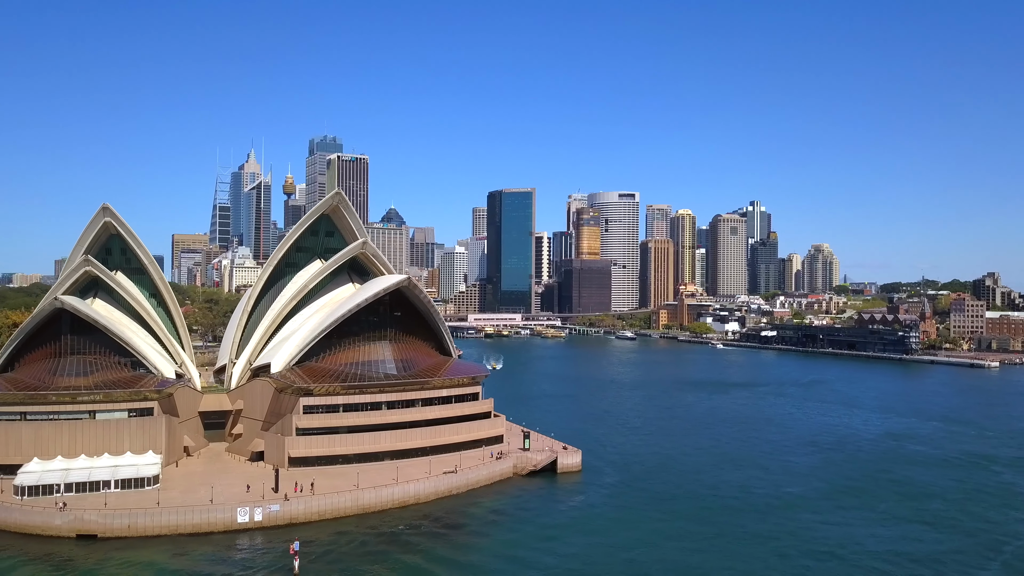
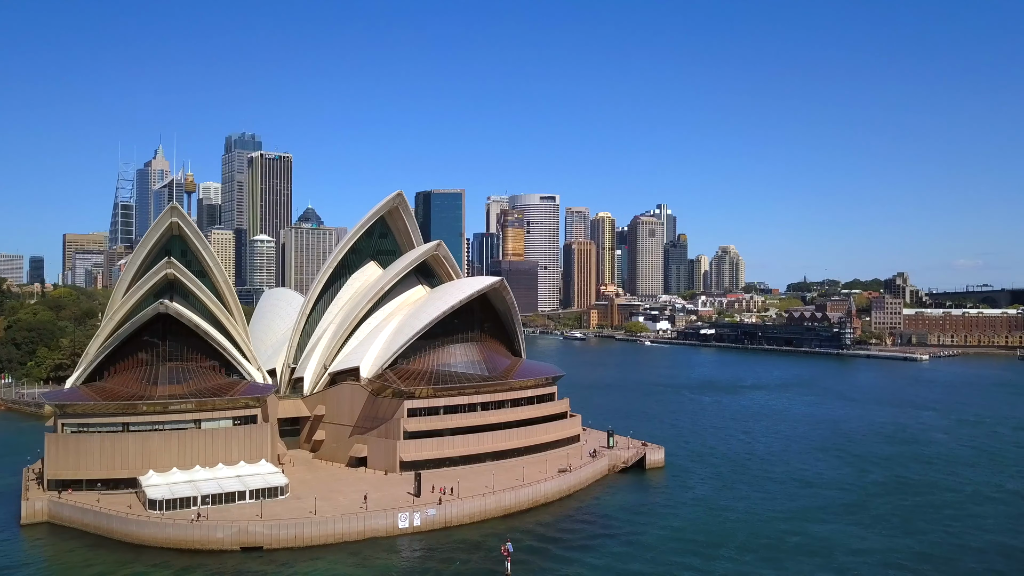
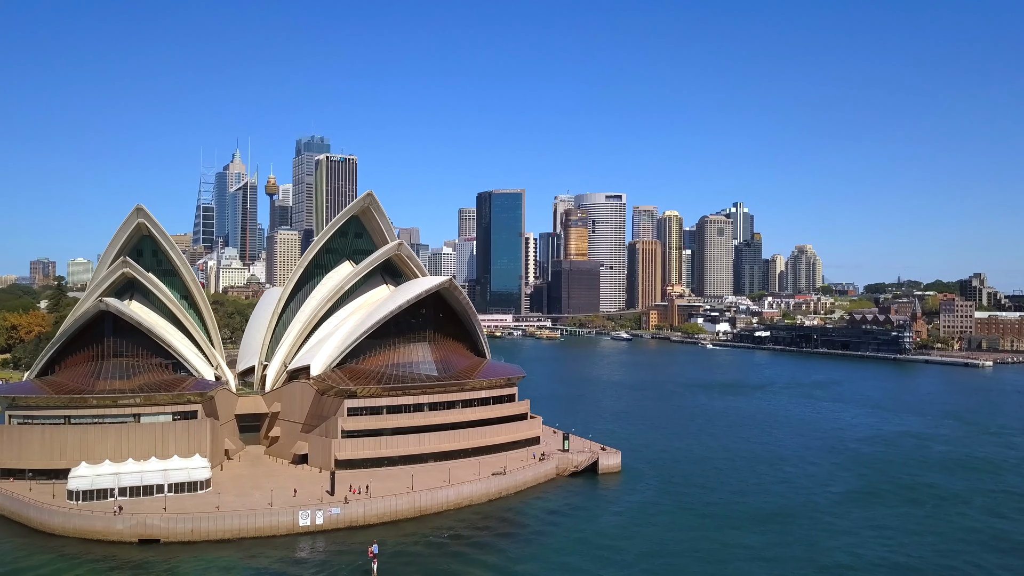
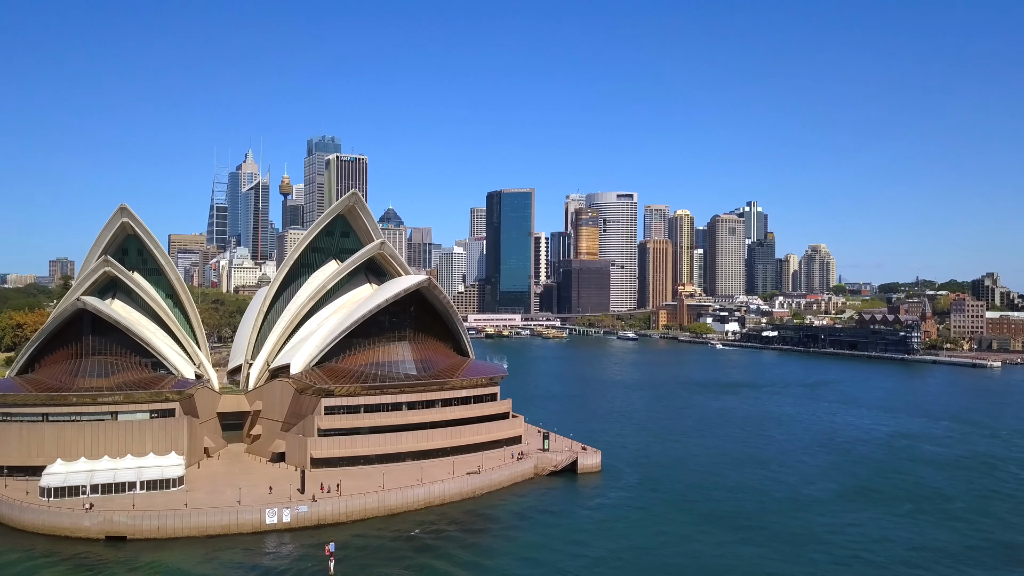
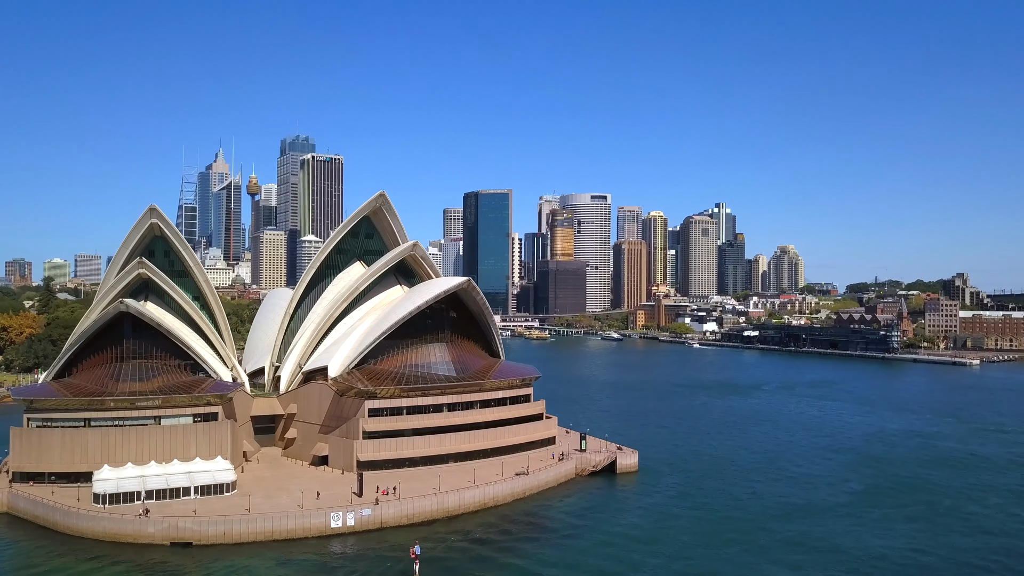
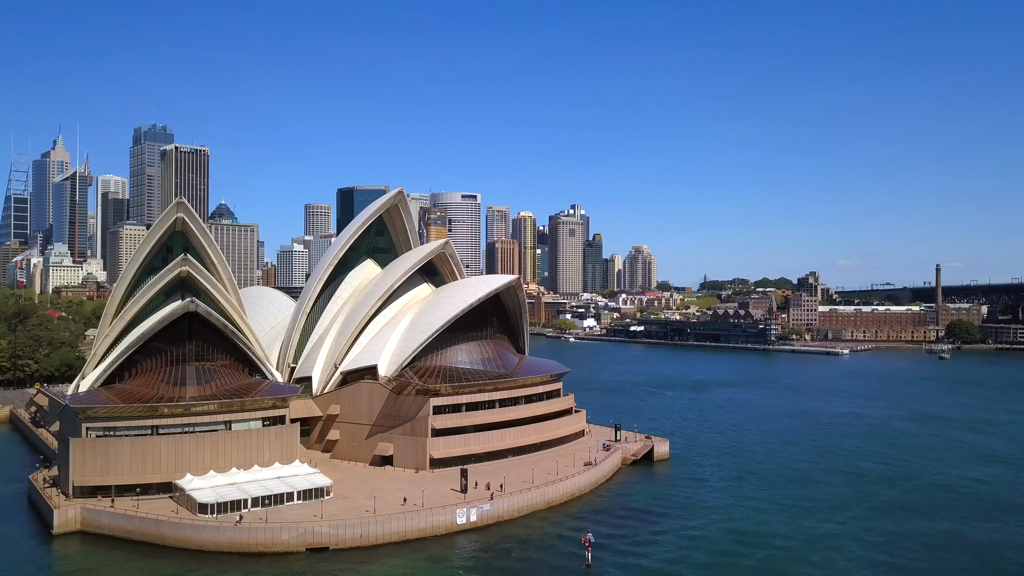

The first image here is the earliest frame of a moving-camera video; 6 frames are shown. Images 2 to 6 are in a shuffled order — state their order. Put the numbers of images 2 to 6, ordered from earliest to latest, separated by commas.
4, 3, 5, 2, 6
